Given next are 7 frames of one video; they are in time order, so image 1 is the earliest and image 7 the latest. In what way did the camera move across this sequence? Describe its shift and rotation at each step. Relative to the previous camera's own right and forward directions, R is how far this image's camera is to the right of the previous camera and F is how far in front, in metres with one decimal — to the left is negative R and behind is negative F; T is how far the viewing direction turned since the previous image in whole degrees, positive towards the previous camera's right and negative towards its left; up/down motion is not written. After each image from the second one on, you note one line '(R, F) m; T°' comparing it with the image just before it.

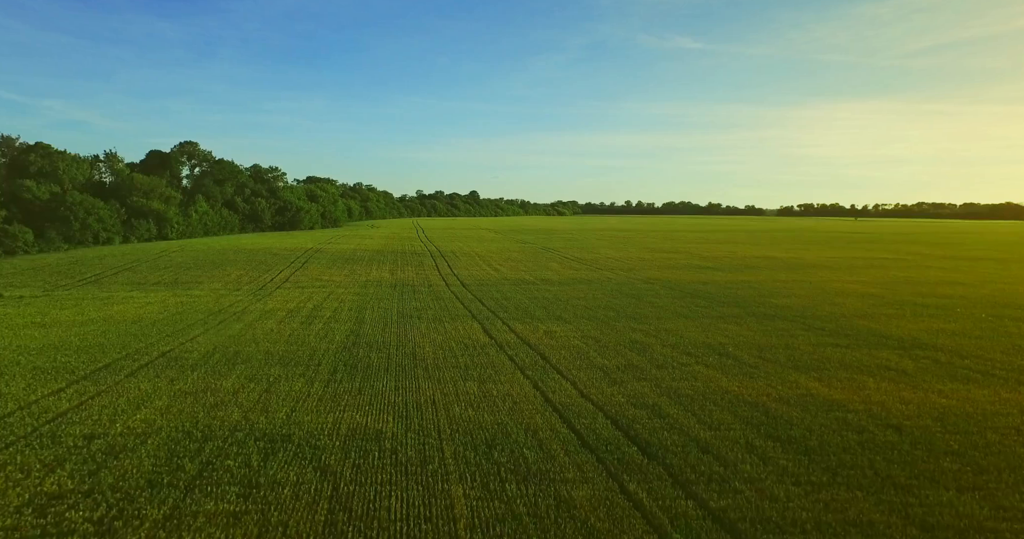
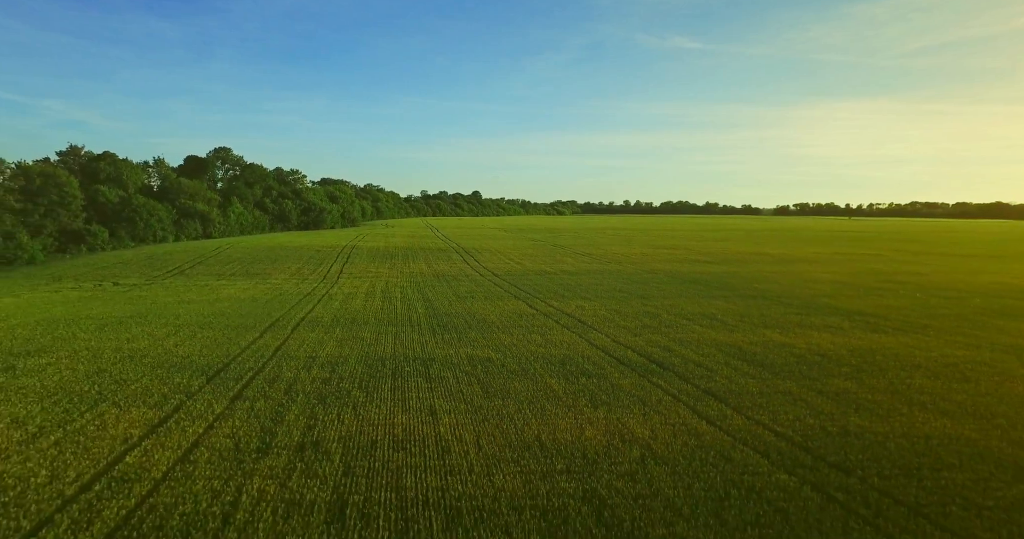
(-1.6, -5.4) m; 0°
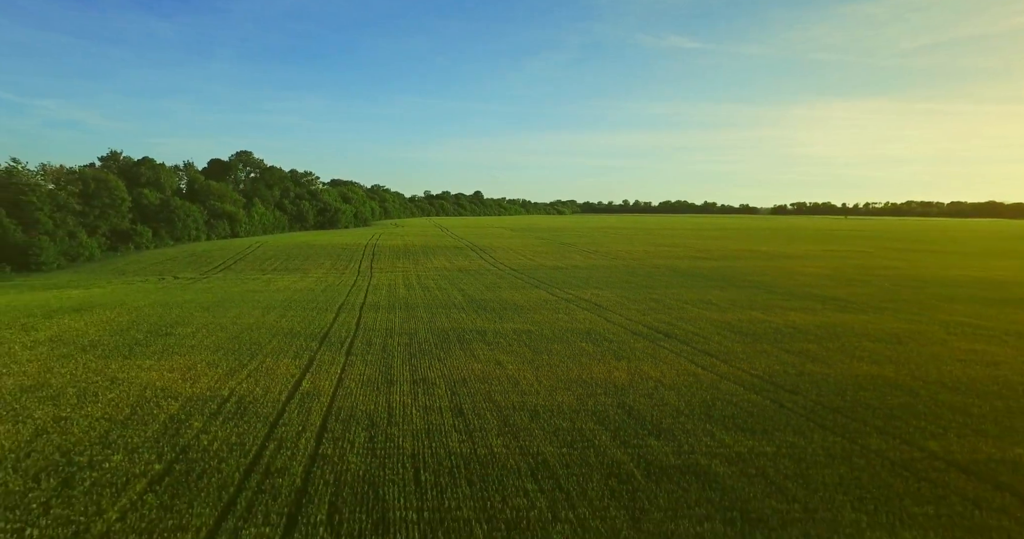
(-1.1, -3.7) m; 0°
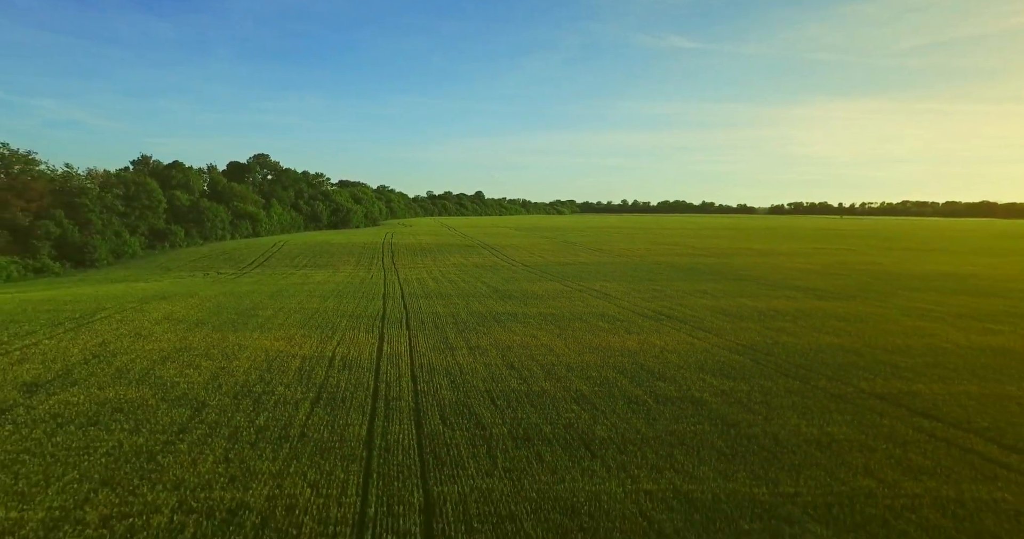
(-0.9, -3.3) m; 0°
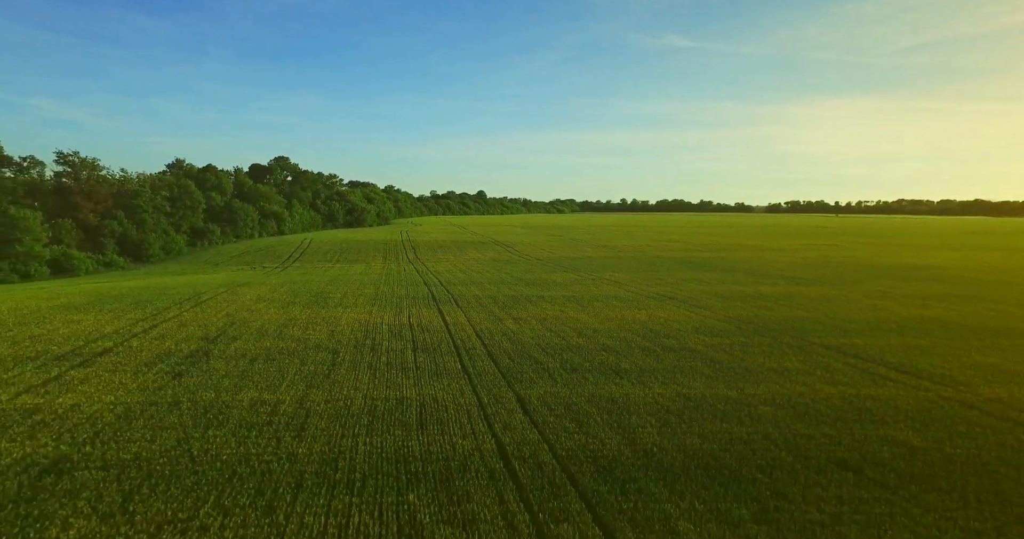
(-1.2, -4.1) m; 0°
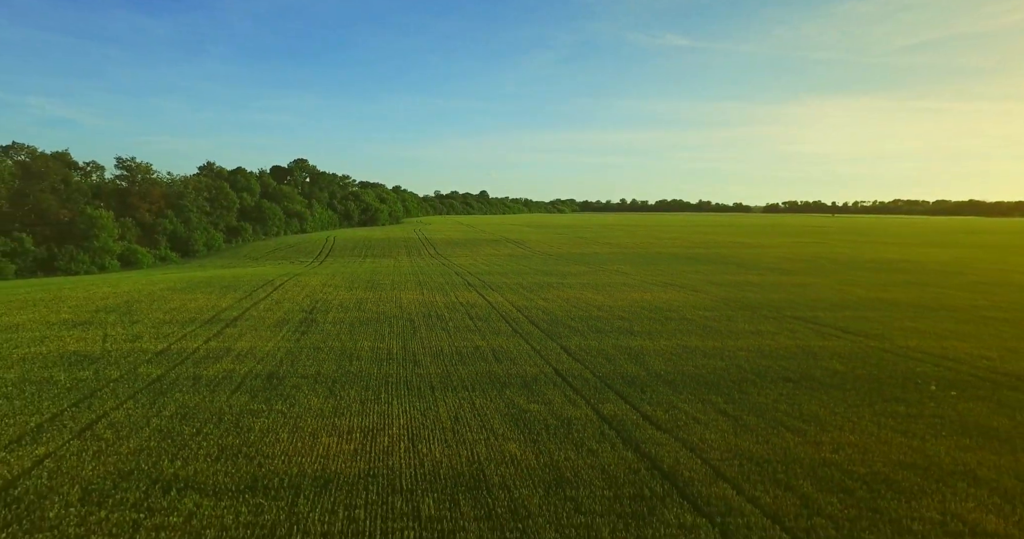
(-1.1, -4.1) m; 0°
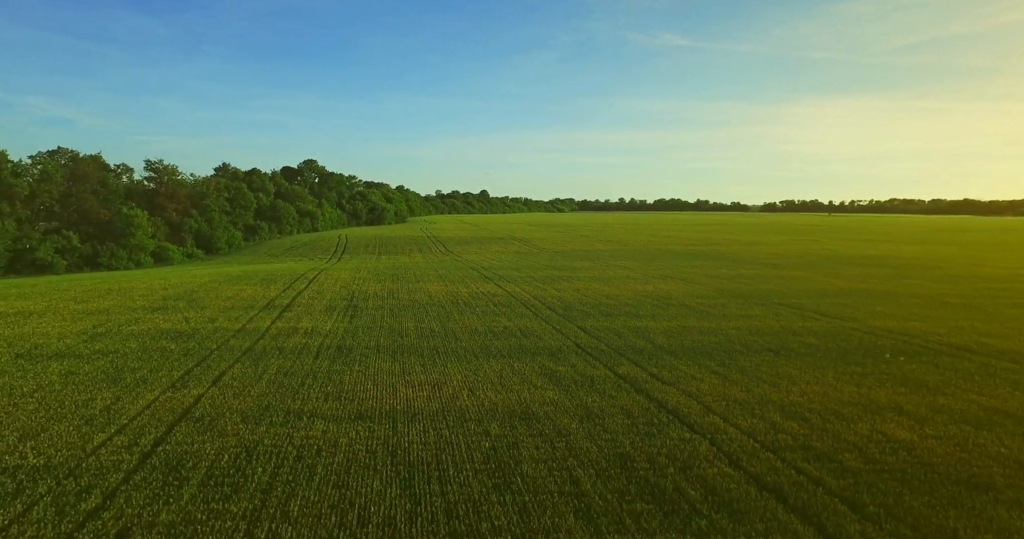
(-0.7, -2.4) m; 0°
